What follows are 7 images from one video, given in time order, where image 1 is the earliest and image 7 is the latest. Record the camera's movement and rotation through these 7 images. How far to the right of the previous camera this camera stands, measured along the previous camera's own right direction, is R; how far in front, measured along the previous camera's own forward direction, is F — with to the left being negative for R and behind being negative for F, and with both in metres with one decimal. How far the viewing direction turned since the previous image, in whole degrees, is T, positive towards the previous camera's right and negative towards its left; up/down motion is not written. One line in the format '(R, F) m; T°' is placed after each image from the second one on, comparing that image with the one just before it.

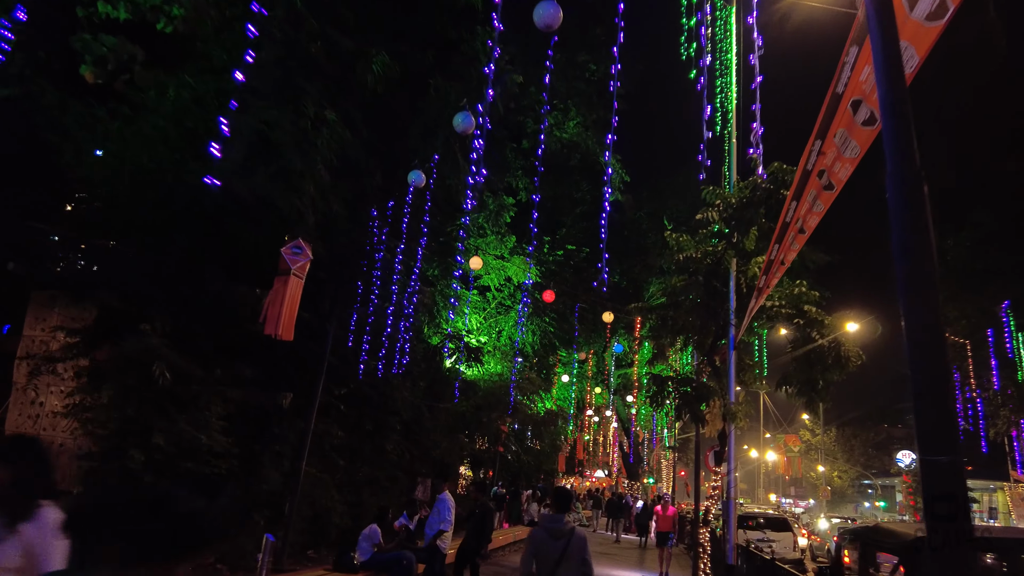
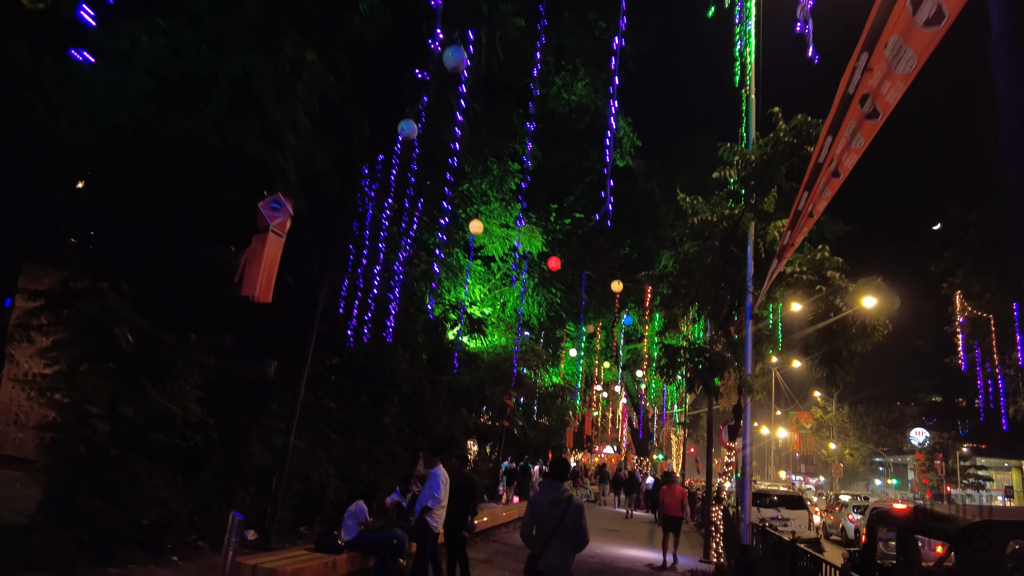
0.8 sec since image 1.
(+0.1, +0.7) m; -1°
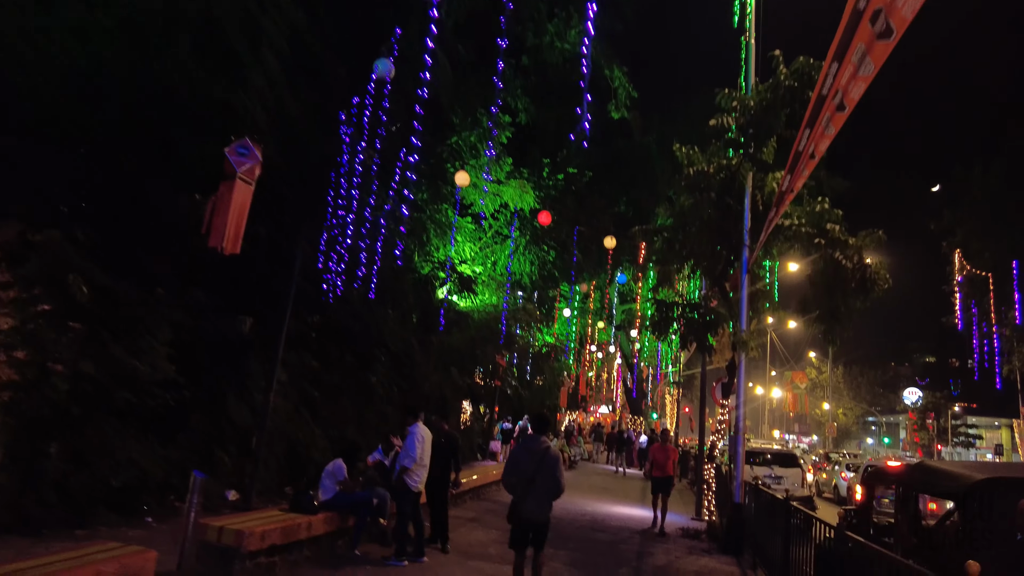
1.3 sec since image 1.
(+0.2, +0.4) m; 0°
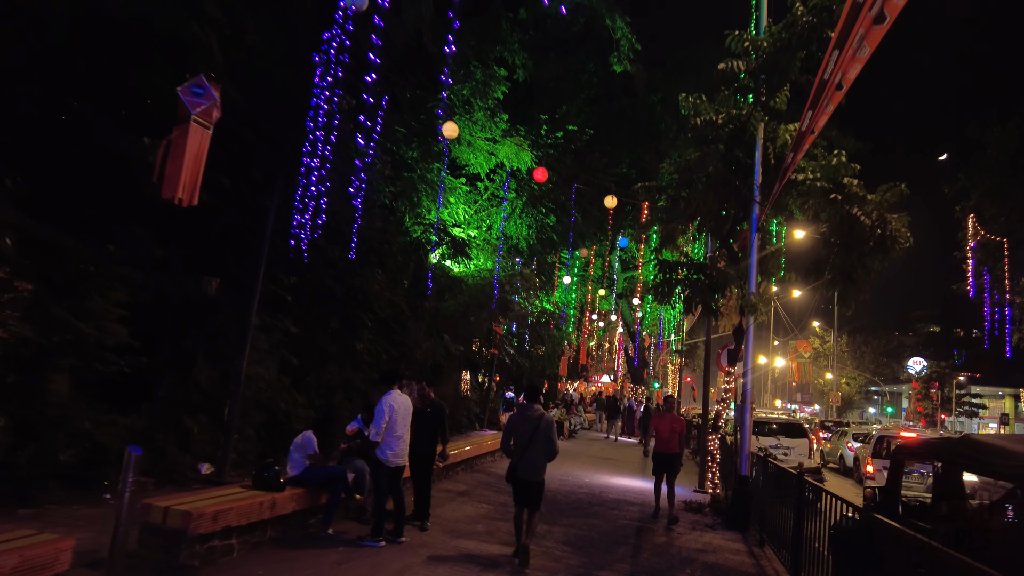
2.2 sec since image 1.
(+0.2, +0.8) m; 0°
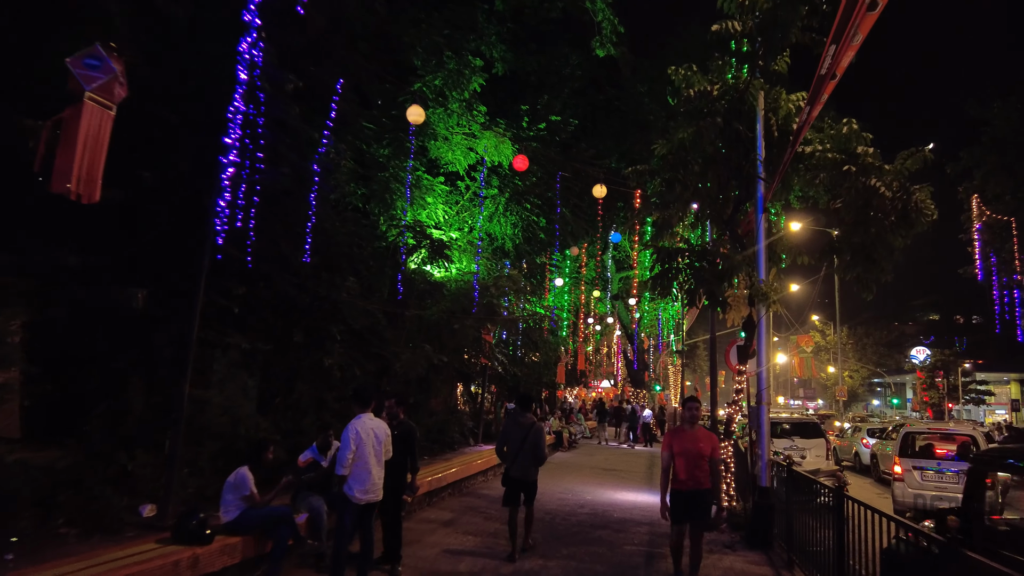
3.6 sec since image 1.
(+0.2, +1.2) m; 0°
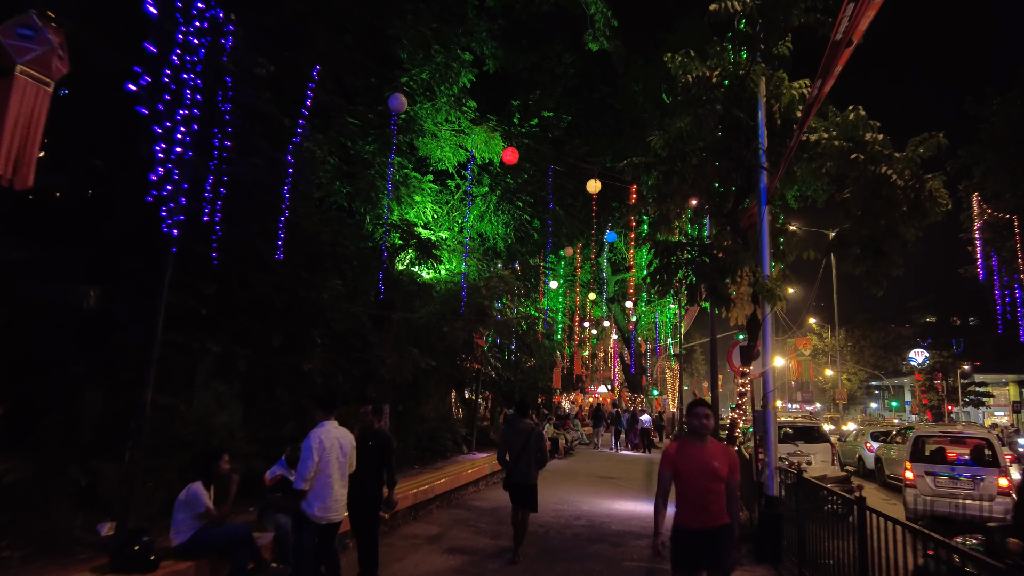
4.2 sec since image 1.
(+0.1, +0.6) m; 0°
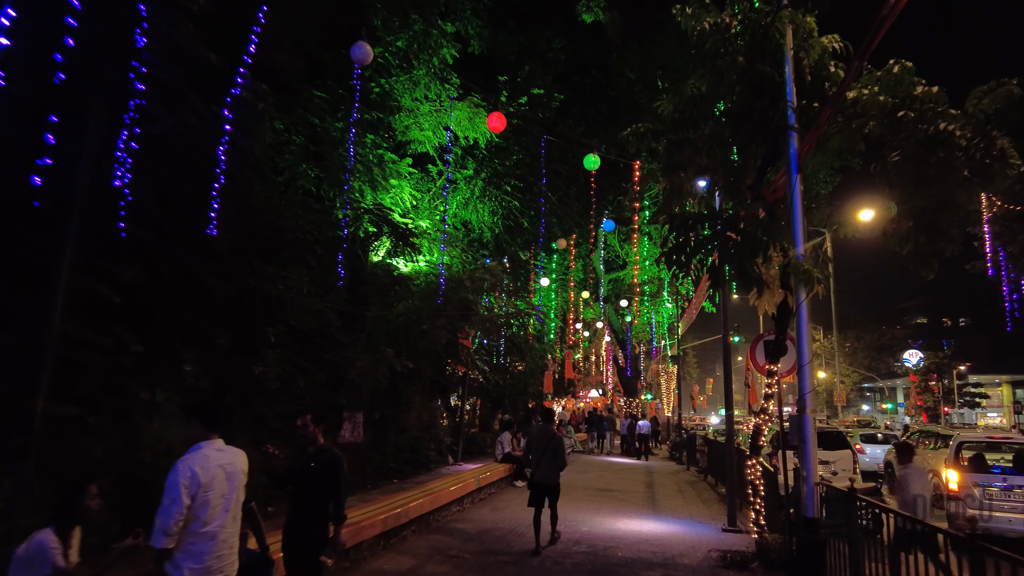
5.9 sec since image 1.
(0.0, +1.5) m; +1°
